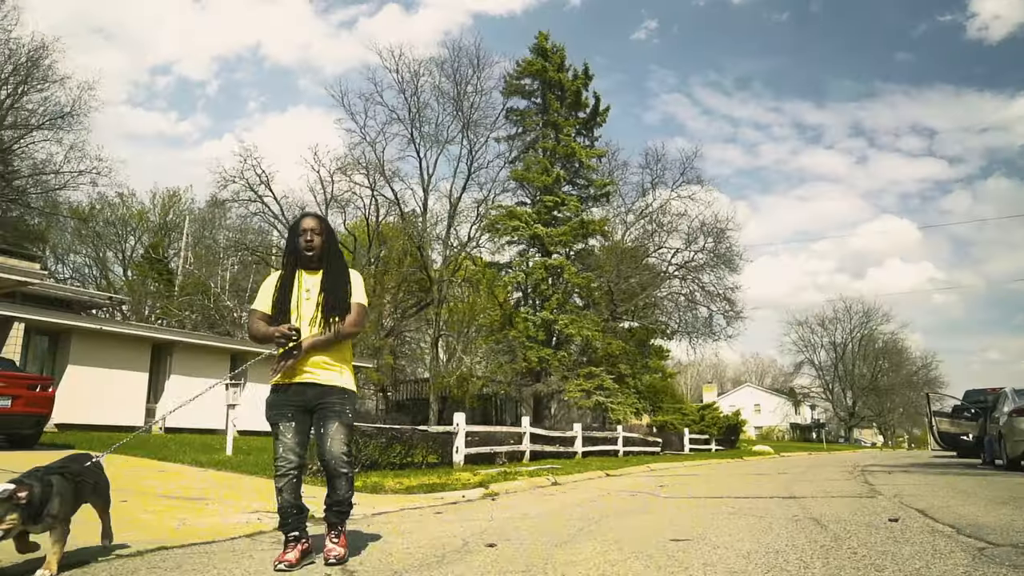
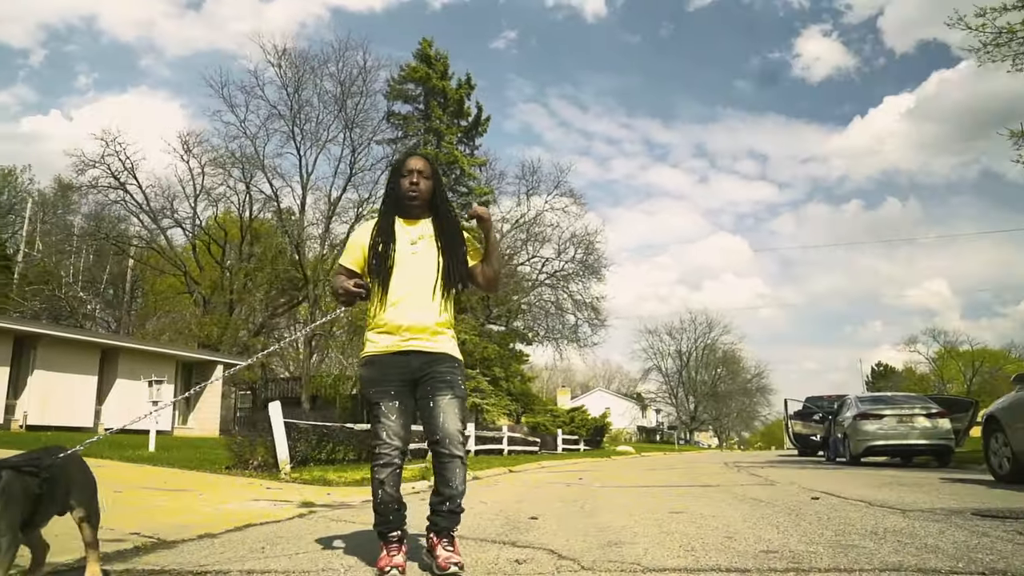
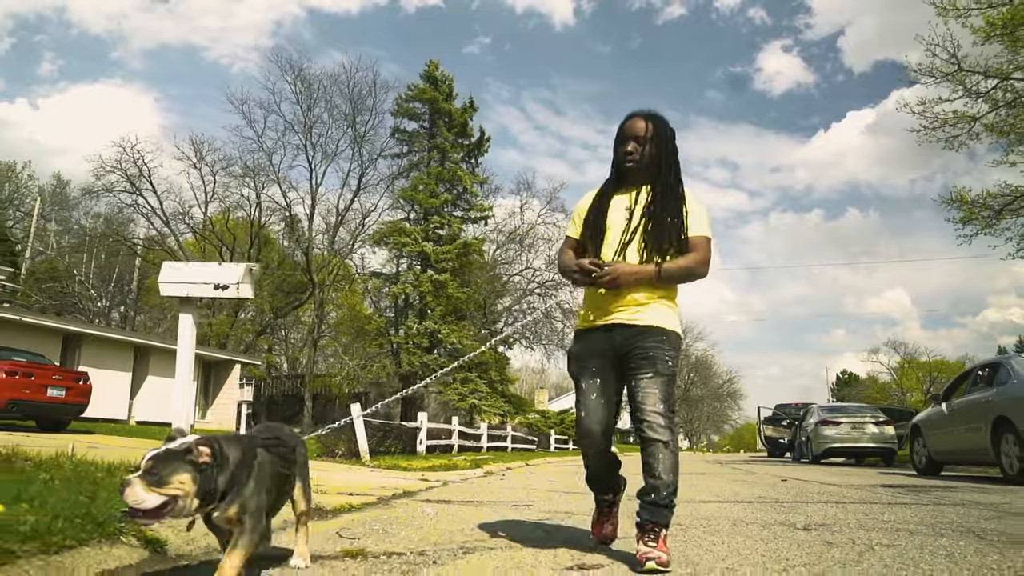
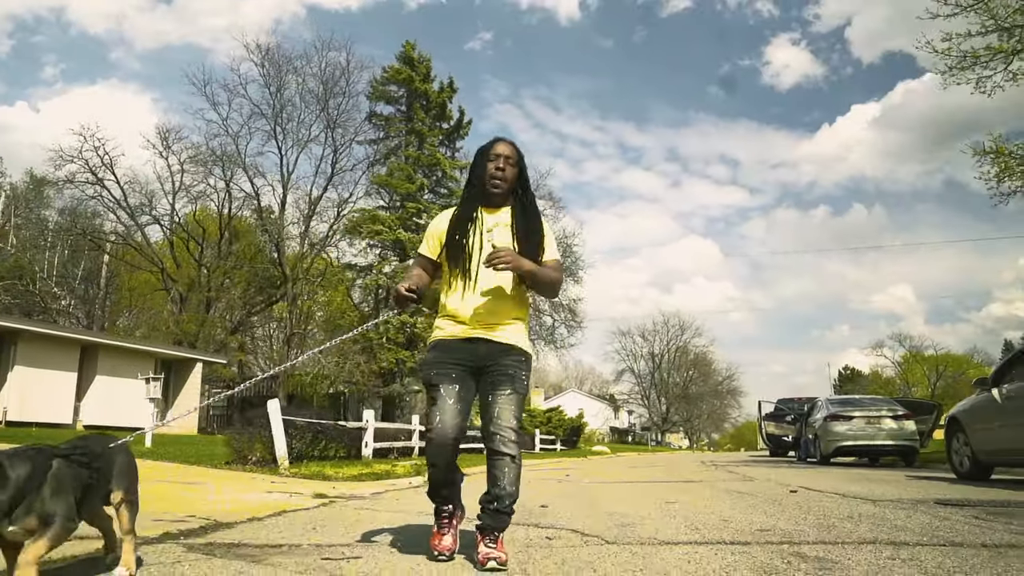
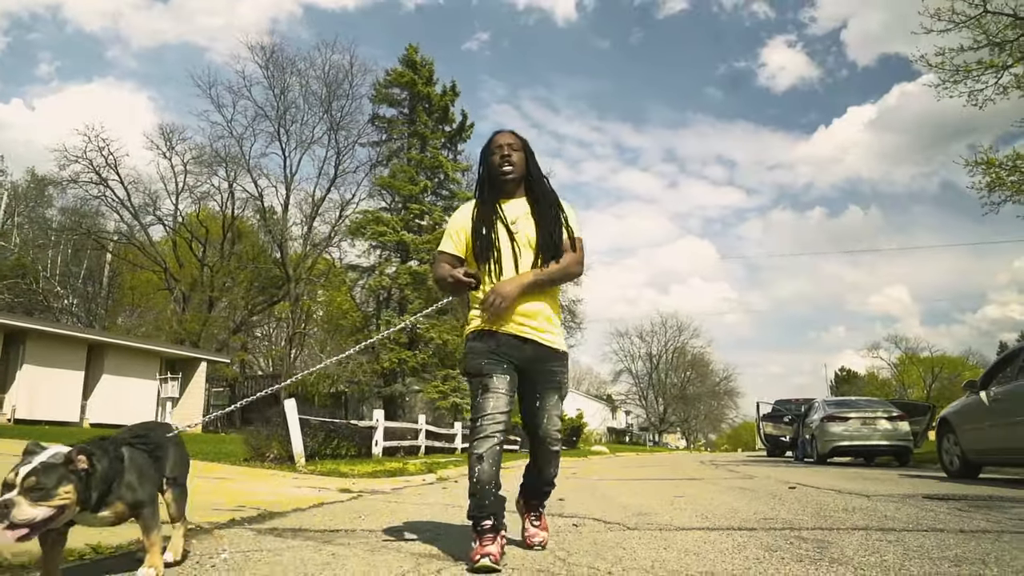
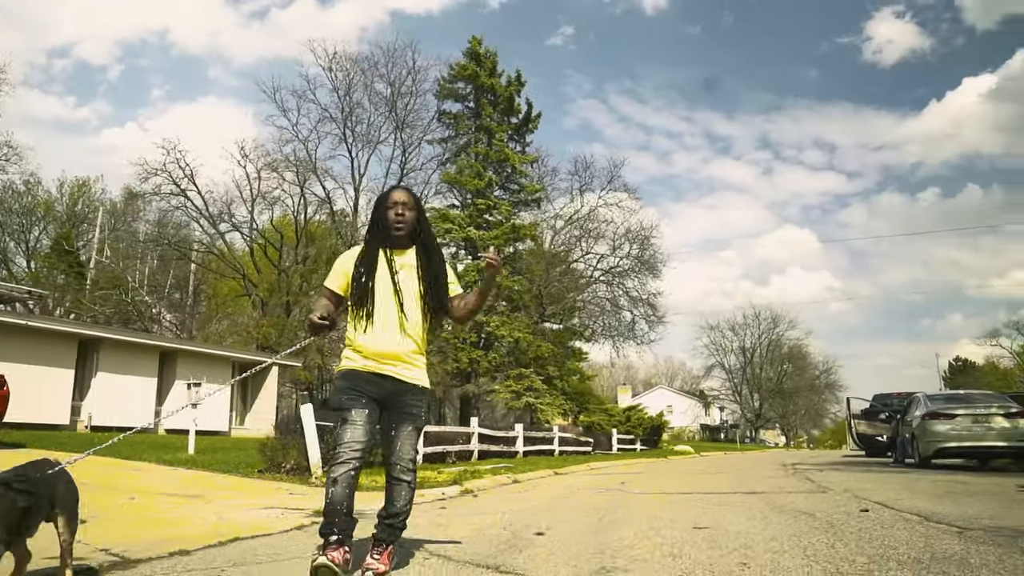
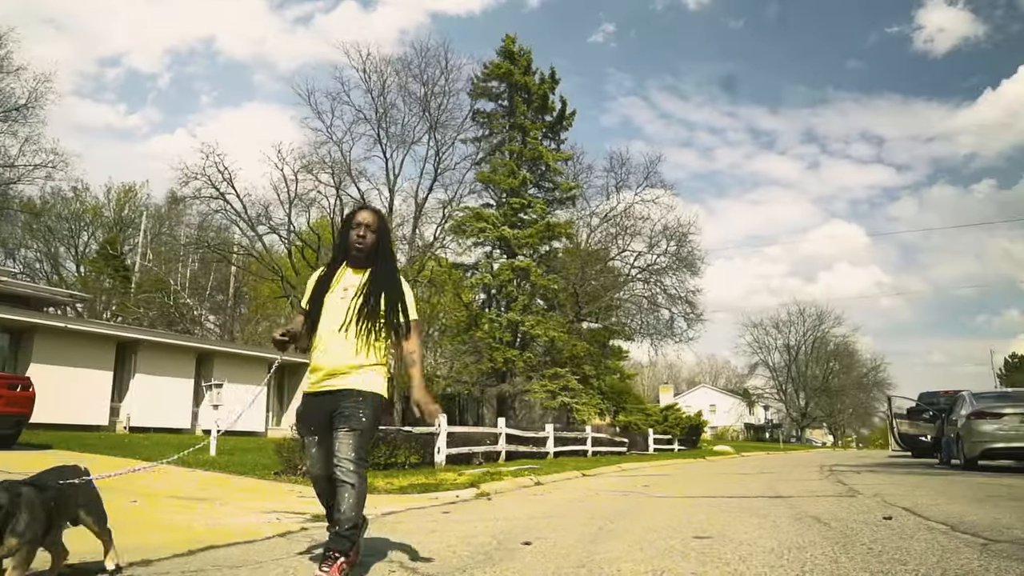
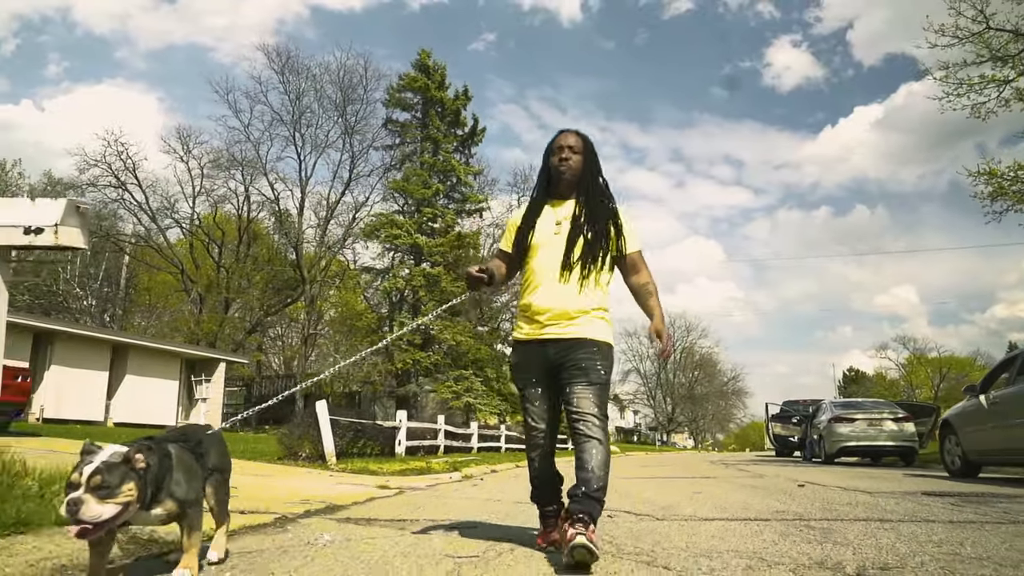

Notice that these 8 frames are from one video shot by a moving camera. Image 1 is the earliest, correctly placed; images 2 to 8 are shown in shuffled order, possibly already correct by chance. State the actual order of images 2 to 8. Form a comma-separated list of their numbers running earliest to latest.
7, 6, 2, 4, 5, 8, 3
